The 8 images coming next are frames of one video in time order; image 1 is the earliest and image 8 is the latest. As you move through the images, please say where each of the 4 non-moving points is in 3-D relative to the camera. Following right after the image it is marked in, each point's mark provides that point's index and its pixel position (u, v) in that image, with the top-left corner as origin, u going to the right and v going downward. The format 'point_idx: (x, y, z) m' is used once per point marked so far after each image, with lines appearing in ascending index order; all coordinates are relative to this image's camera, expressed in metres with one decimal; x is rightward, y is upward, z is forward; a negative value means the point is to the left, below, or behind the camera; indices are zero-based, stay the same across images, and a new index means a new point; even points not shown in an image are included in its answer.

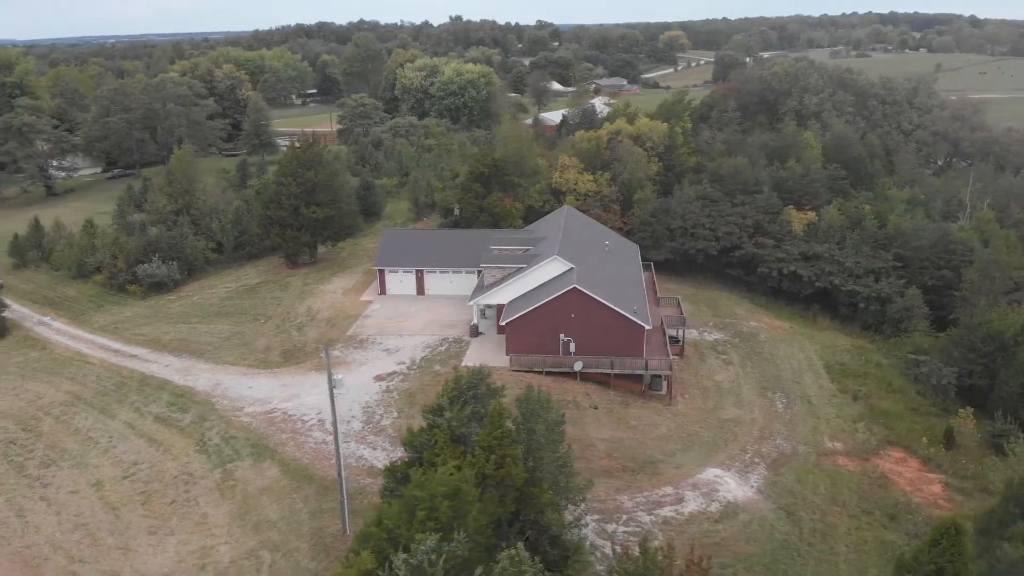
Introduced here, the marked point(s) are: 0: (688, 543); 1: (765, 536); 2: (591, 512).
0: (+3.9, -5.7, +18.8) m
1: (+5.8, -5.7, +19.4) m
2: (+1.8, -5.2, +19.6) m
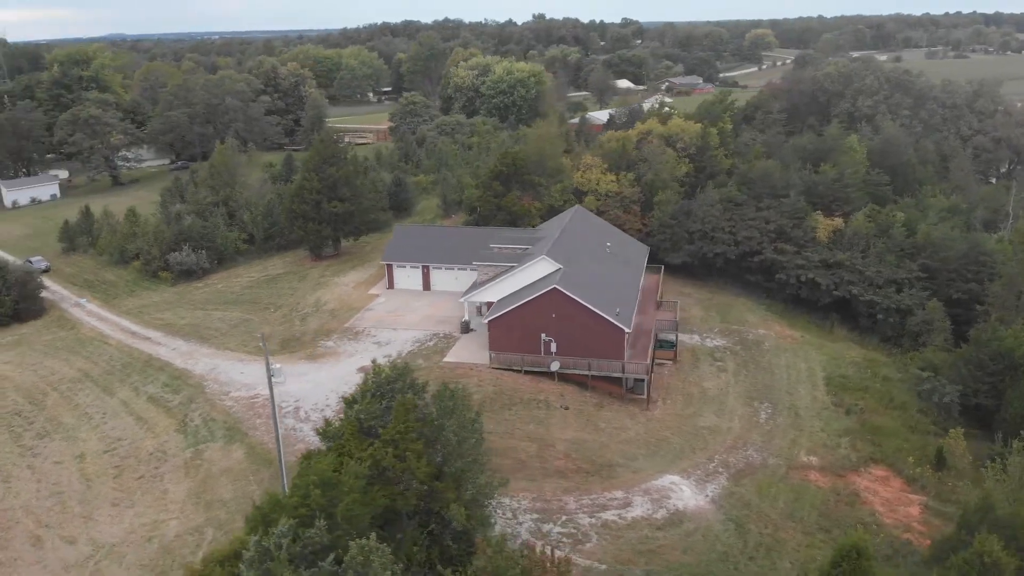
0: (+2.4, -5.8, +18.7) m
1: (+4.3, -5.8, +19.1) m
2: (+0.4, -5.2, +19.7) m
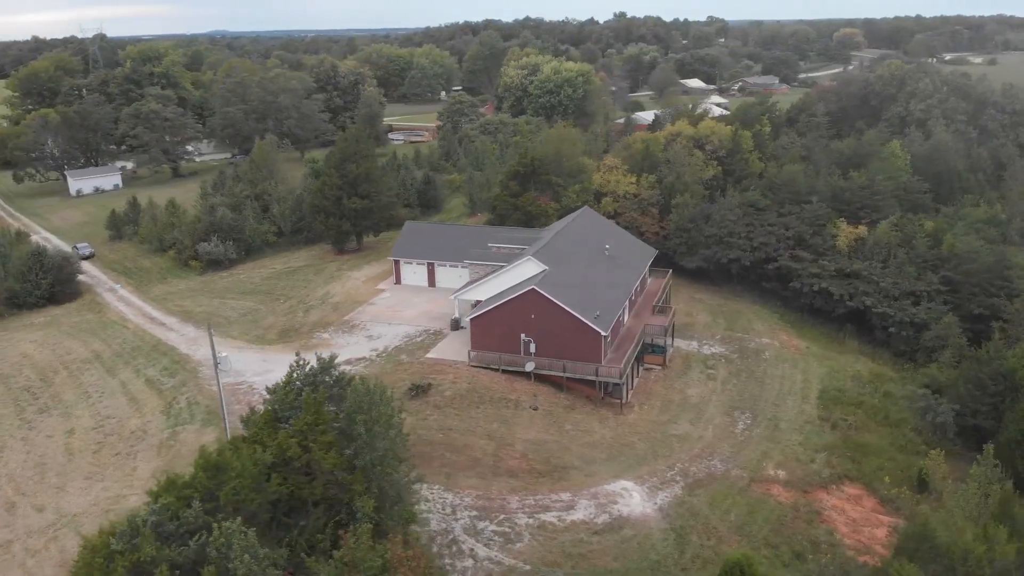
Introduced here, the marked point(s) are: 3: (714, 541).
0: (+0.9, -5.9, +18.8) m
1: (+2.8, -5.9, +19.0) m
2: (-1.0, -5.2, +20.0) m
3: (+4.7, -5.9, +19.6) m
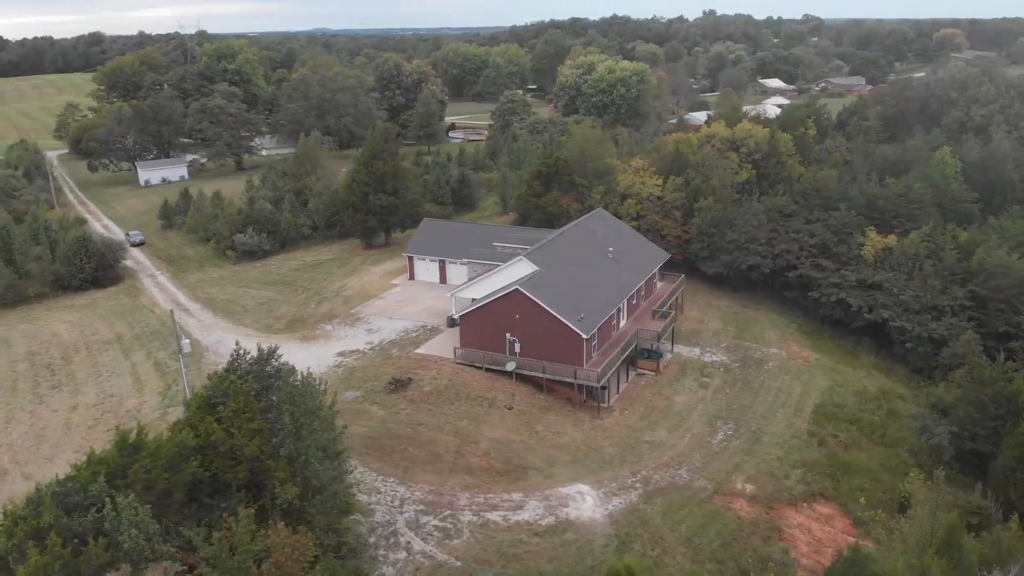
0: (-0.6, -5.9, +19.0) m
1: (+1.4, -6.0, +18.9) m
2: (-2.3, -5.2, +20.4) m
3: (+3.3, -6.0, +19.4) m
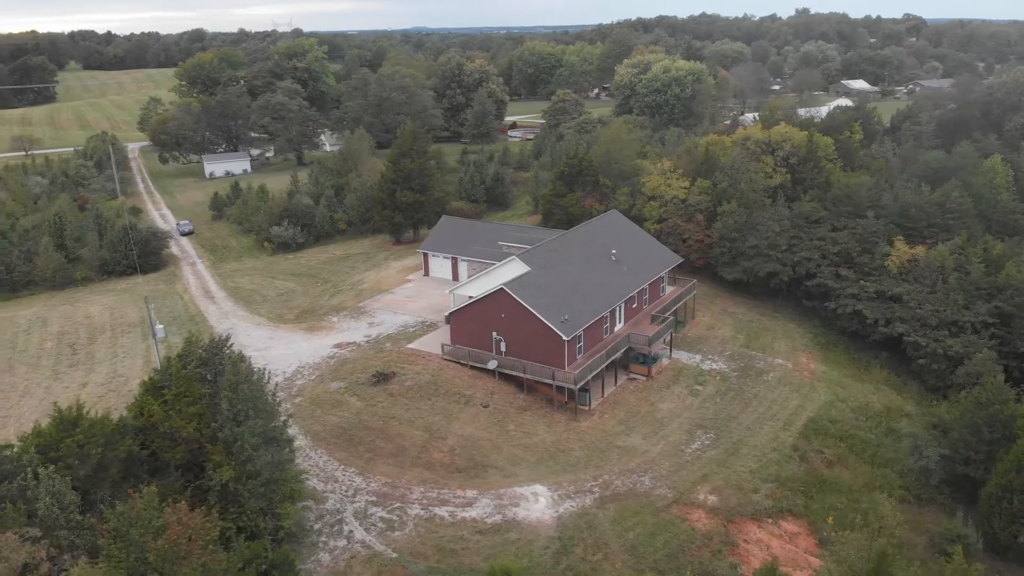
0: (-2.0, -5.8, +19.3) m
1: (0.0, -6.0, +19.0) m
2: (-3.5, -5.1, +20.8) m
3: (+1.9, -6.1, +19.3) m
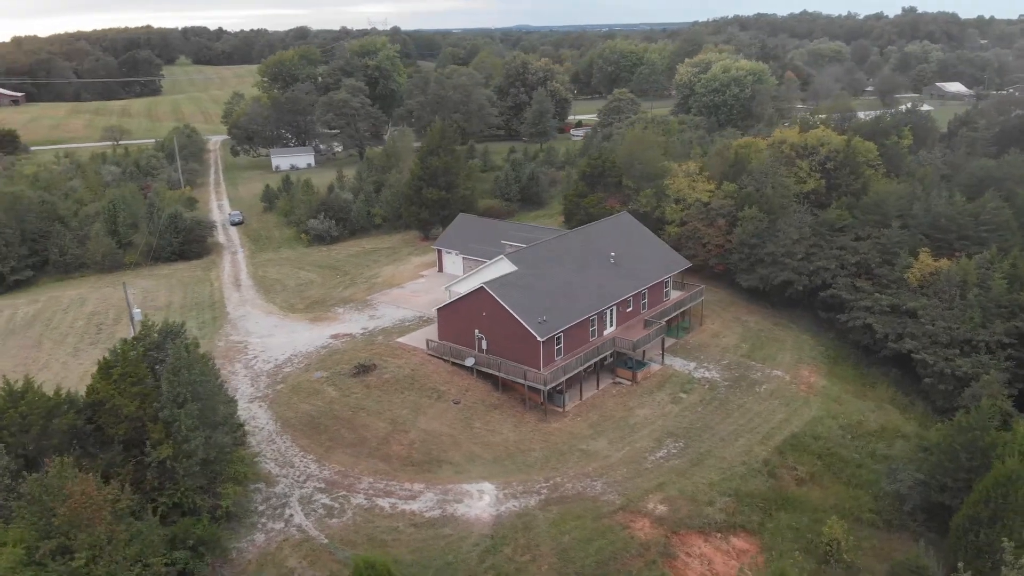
0: (-3.6, -5.7, +19.7) m
1: (-1.7, -6.0, +19.3) m
2: (-4.9, -4.9, +21.5) m
3: (+0.3, -6.1, +19.3) m
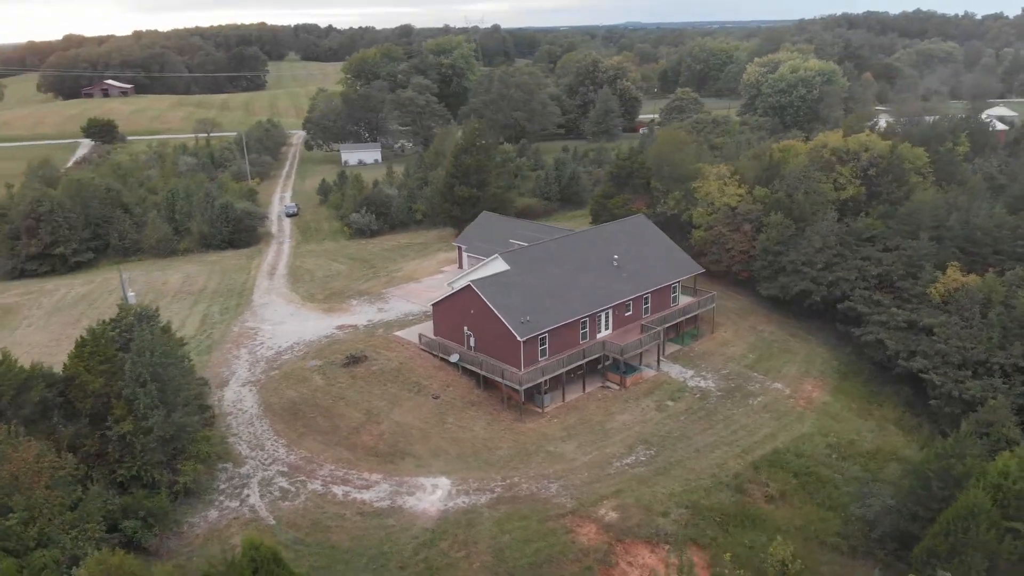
0: (-5.0, -5.5, +20.4) m
1: (-3.2, -5.9, +19.7) m
2: (-6.0, -4.7, +22.3) m
3: (-1.2, -6.1, +19.5) m
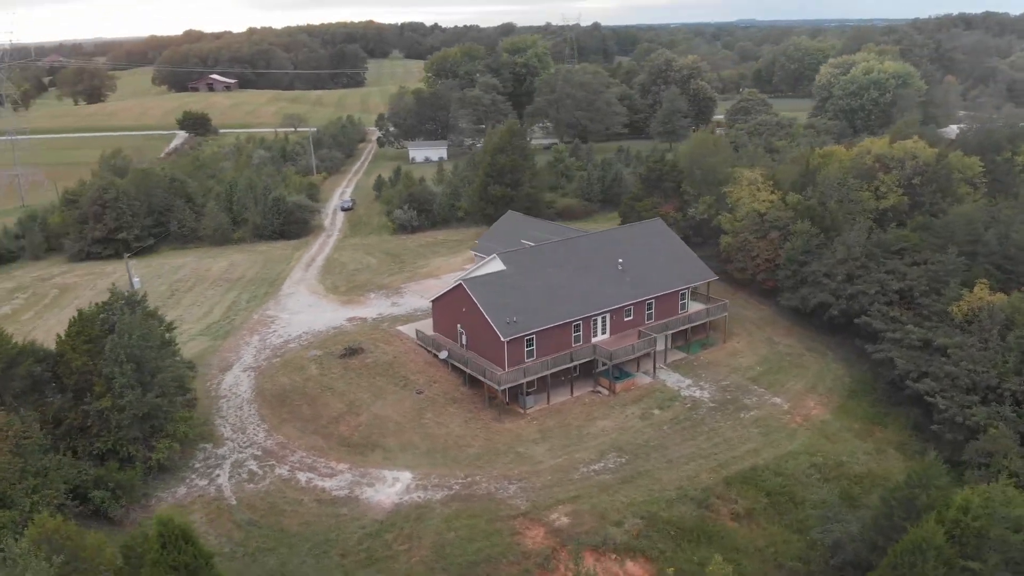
0: (-6.2, -5.3, +21.2) m
1: (-4.5, -5.8, +20.3) m
2: (-6.9, -4.4, +23.3) m
3: (-2.6, -6.1, +19.8) m
